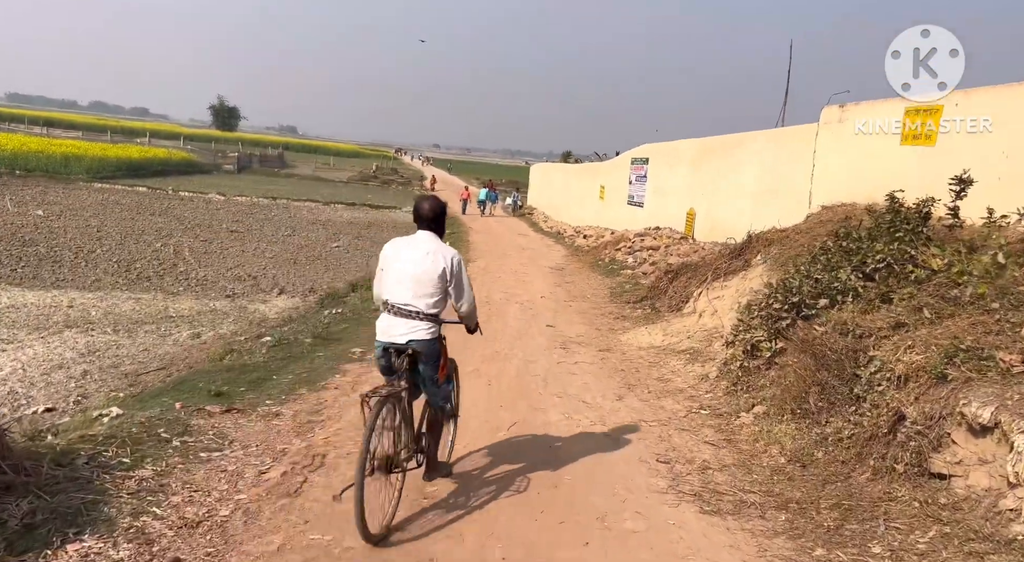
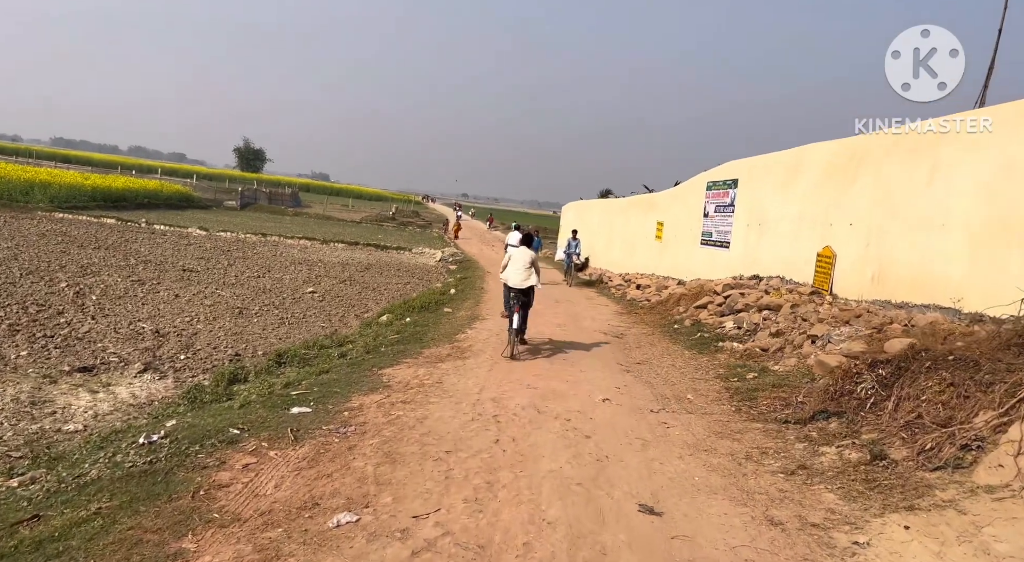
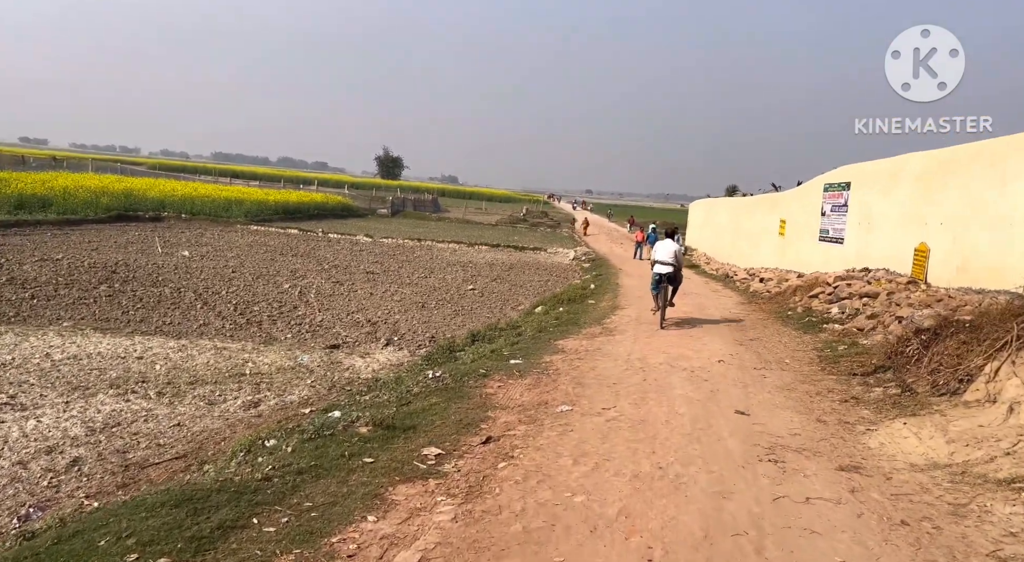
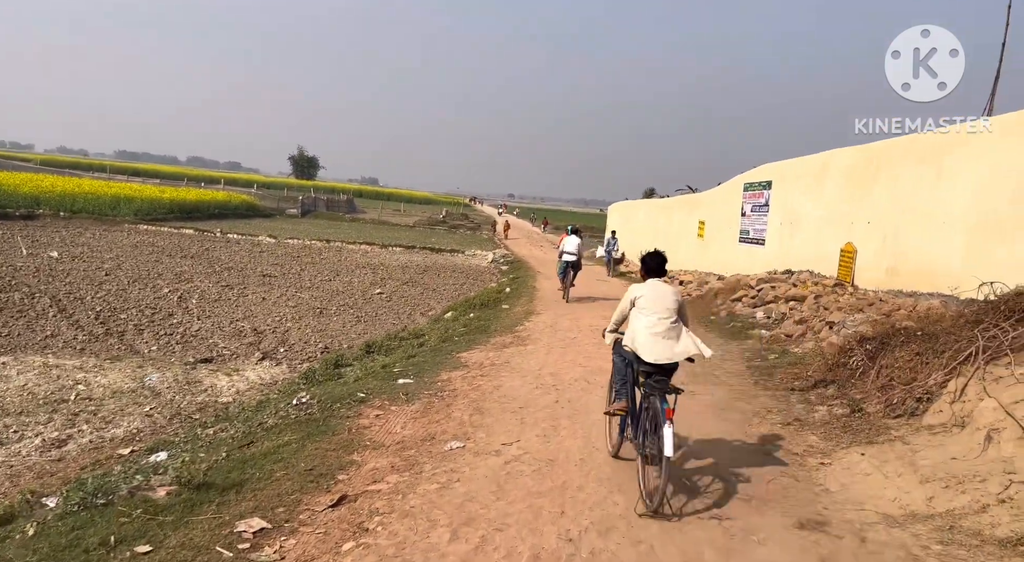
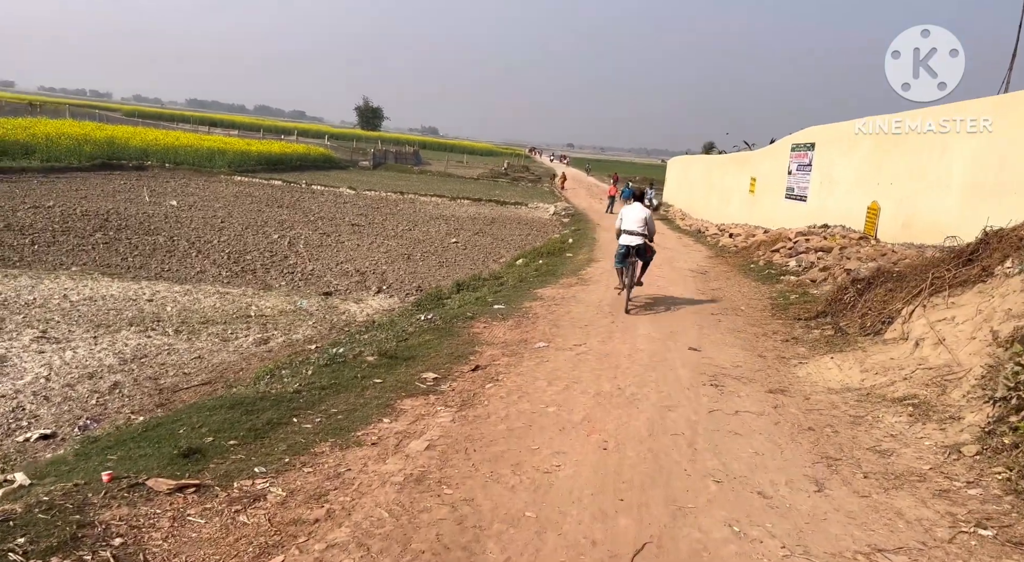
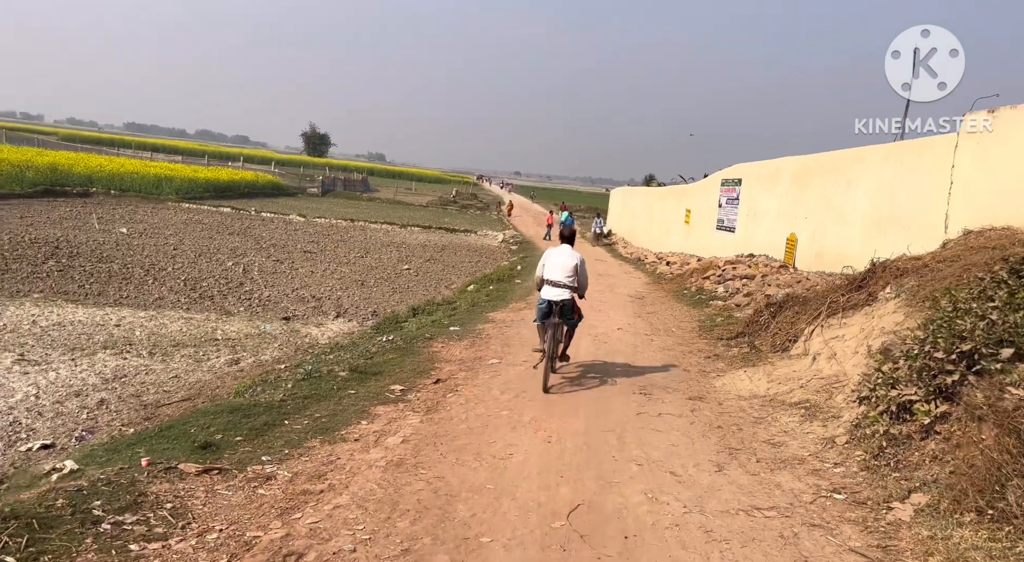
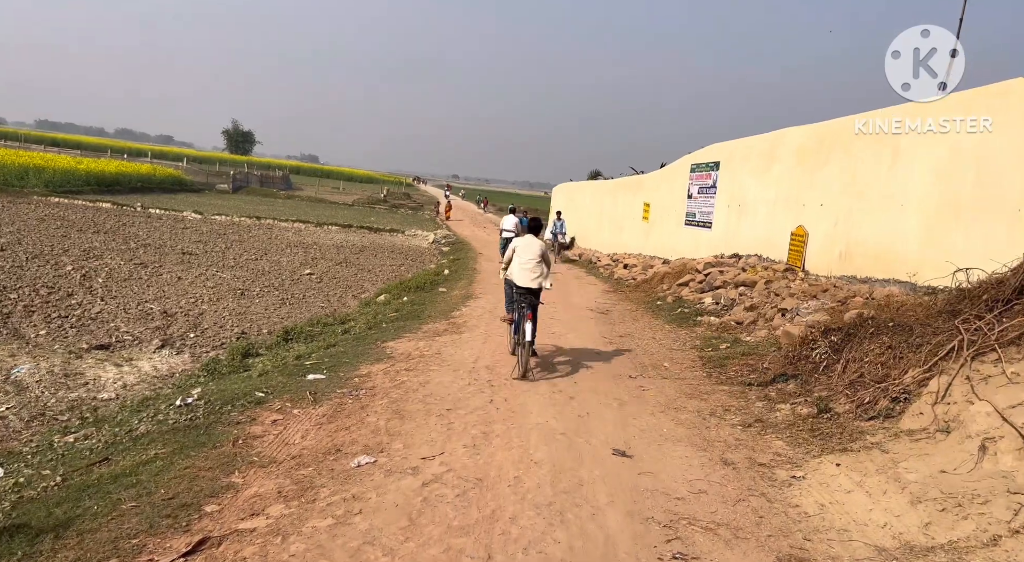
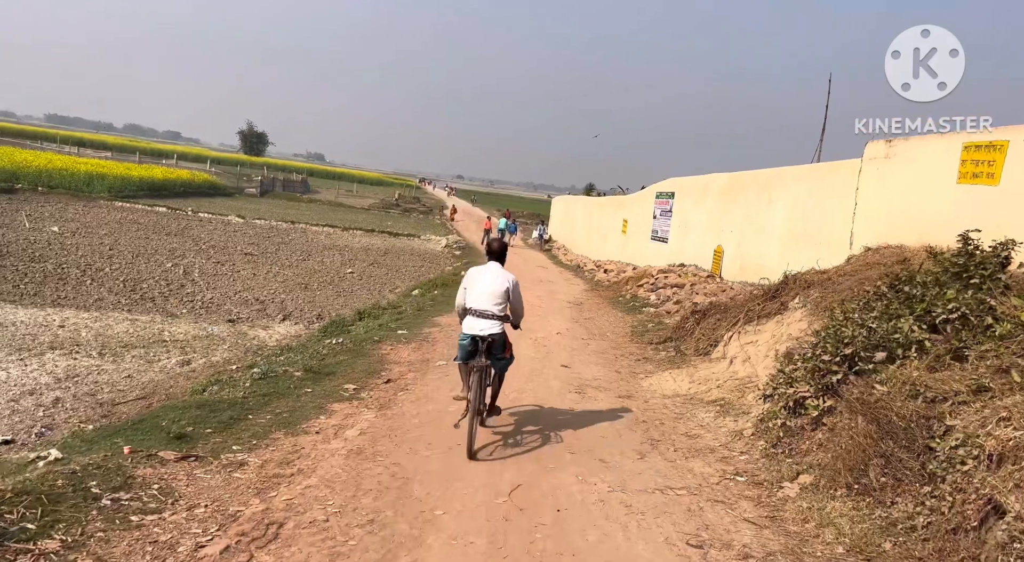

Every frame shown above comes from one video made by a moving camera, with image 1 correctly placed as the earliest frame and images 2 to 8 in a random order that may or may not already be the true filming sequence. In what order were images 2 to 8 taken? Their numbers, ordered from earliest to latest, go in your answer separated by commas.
8, 6, 5, 3, 4, 7, 2
